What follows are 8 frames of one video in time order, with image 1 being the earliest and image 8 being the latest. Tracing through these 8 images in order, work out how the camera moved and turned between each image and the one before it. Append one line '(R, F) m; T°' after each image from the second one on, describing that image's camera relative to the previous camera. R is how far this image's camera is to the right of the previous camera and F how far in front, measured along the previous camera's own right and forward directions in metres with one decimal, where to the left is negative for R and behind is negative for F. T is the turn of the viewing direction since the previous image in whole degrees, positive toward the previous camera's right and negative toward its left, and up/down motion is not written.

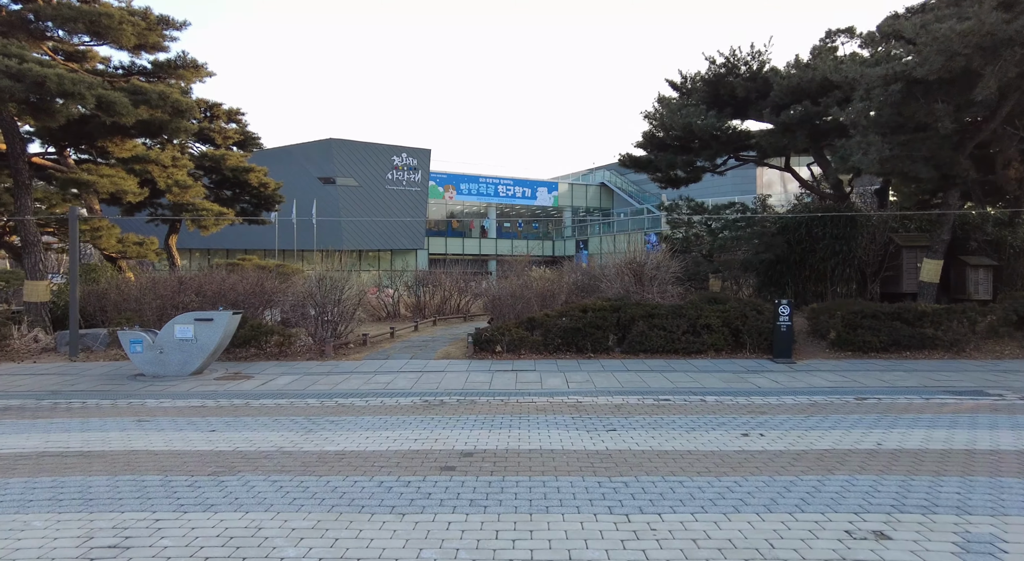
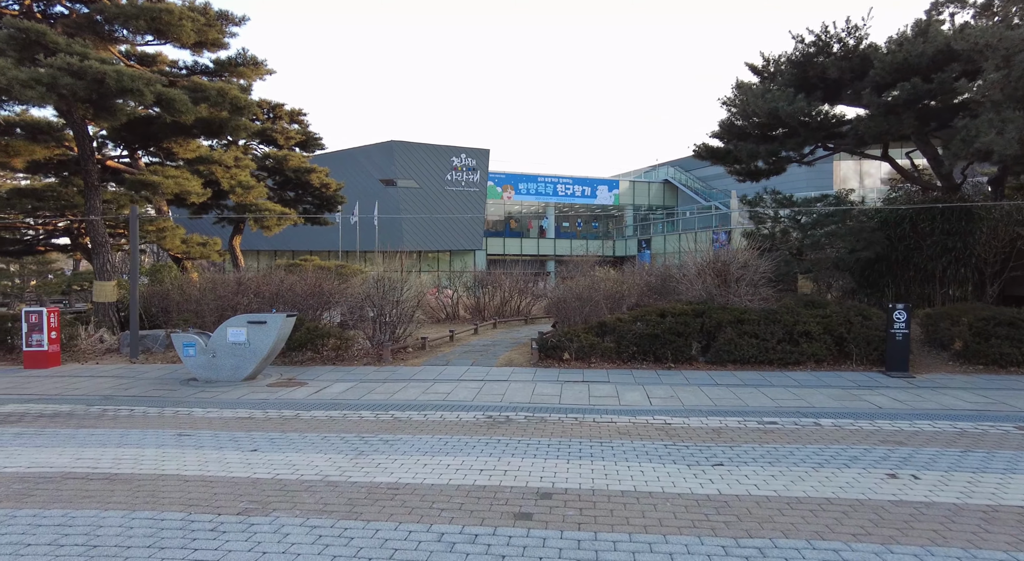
(-0.2, +0.9) m; -5°
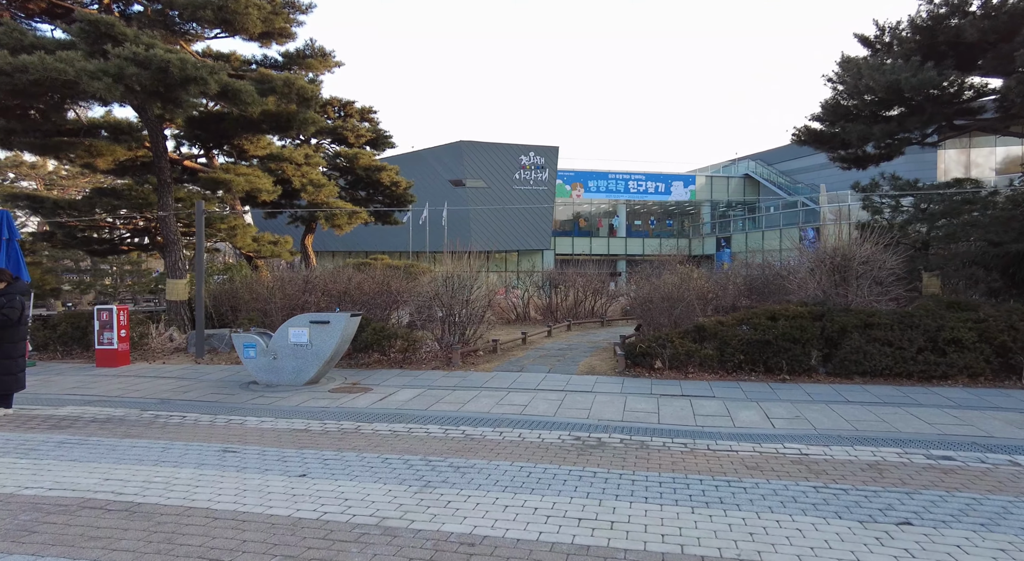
(-0.2, +1.1) m; -6°
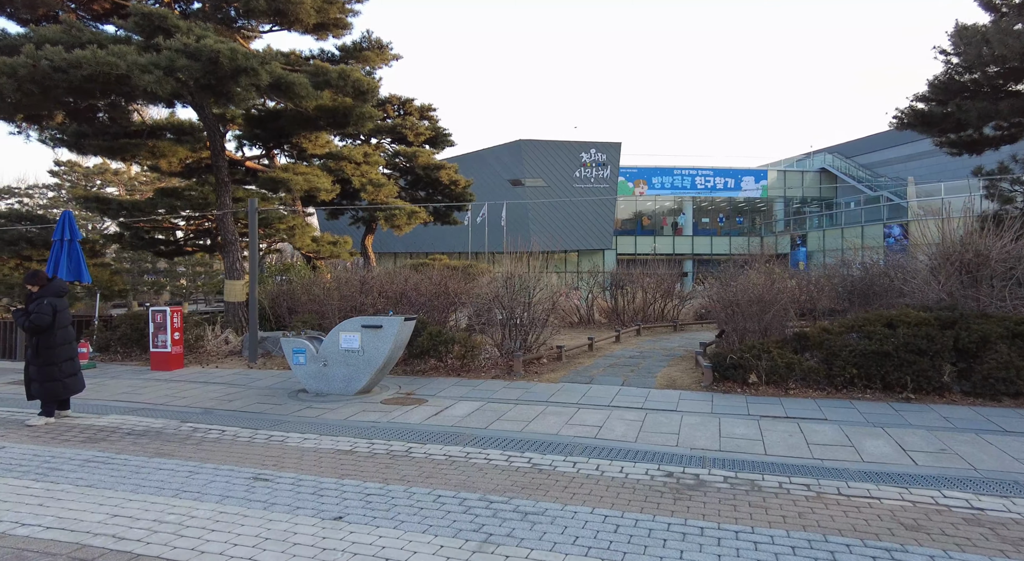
(-0.1, +1.0) m; -5°
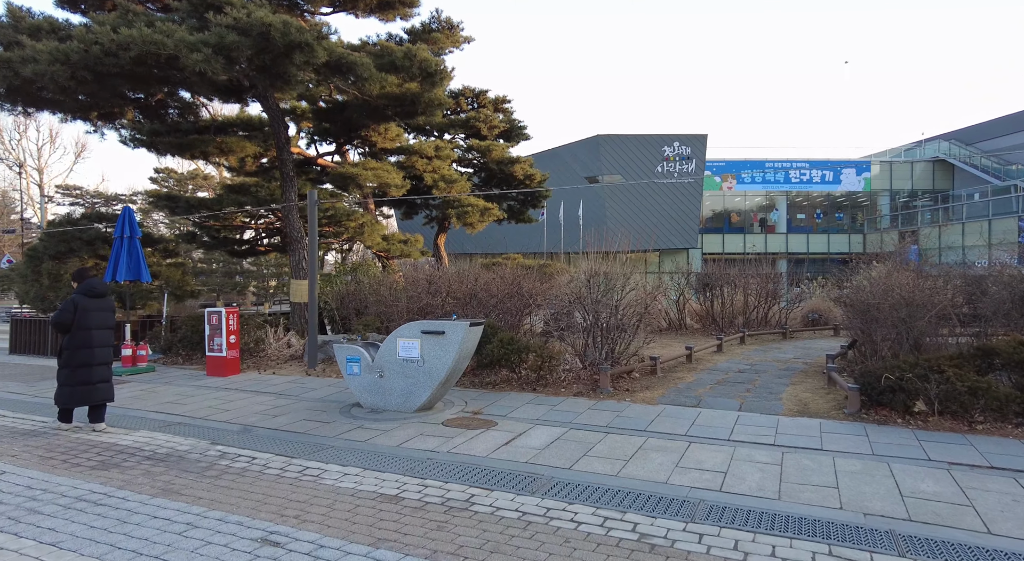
(-0.1, +1.5) m; -7°
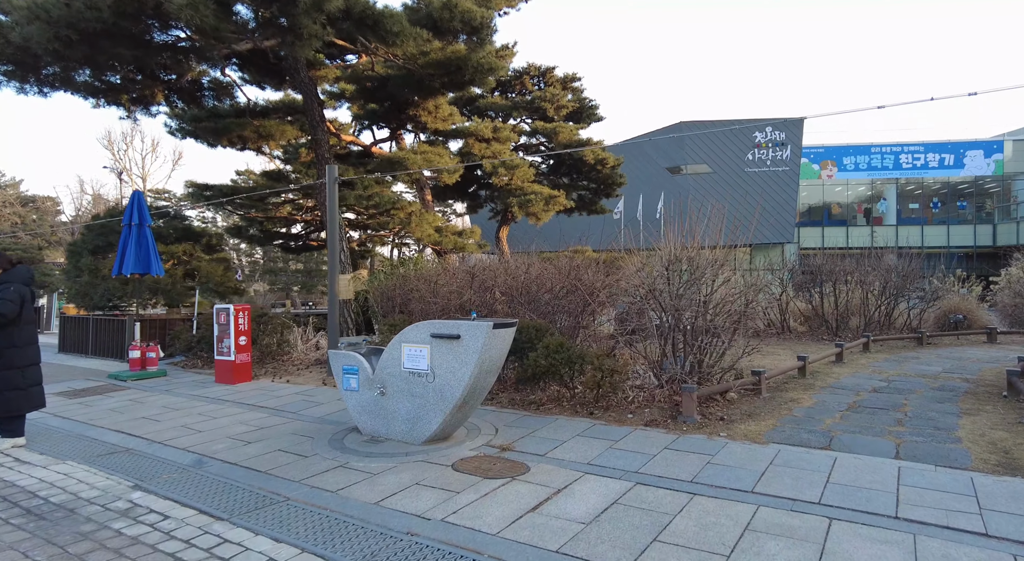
(+0.3, +2.2) m; -7°
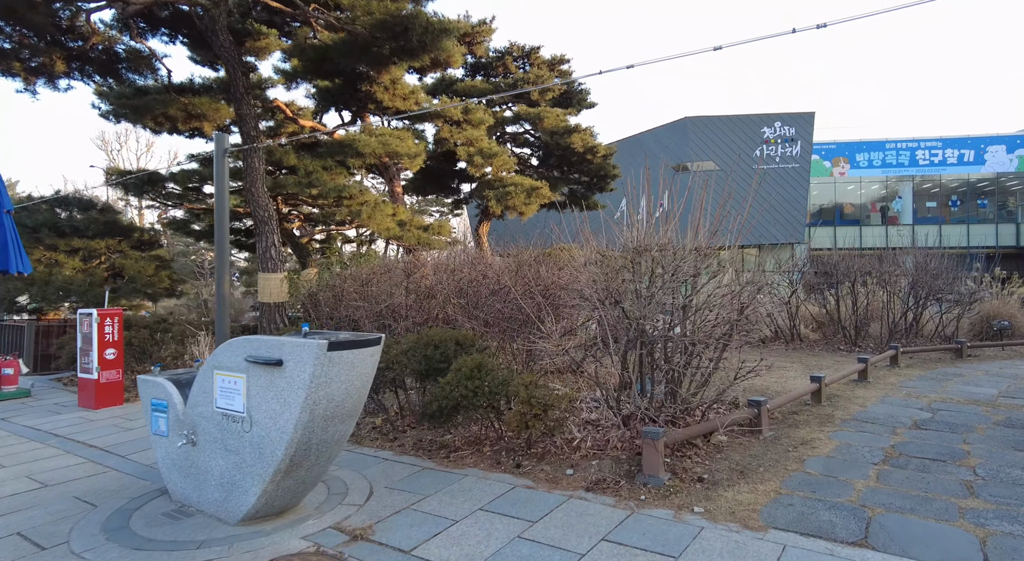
(+0.9, +2.0) m; -1°
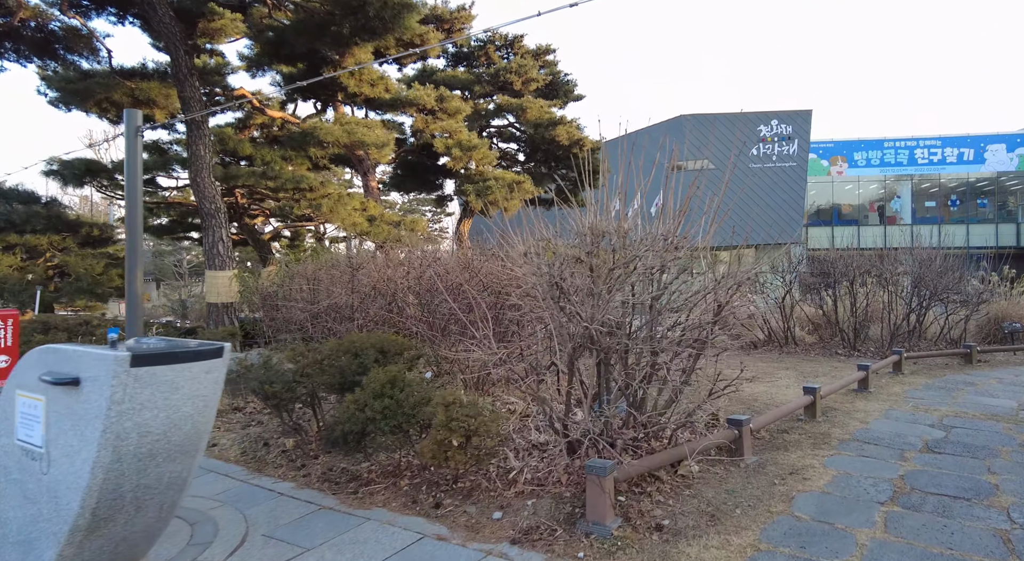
(+0.5, +0.9) m; 0°
